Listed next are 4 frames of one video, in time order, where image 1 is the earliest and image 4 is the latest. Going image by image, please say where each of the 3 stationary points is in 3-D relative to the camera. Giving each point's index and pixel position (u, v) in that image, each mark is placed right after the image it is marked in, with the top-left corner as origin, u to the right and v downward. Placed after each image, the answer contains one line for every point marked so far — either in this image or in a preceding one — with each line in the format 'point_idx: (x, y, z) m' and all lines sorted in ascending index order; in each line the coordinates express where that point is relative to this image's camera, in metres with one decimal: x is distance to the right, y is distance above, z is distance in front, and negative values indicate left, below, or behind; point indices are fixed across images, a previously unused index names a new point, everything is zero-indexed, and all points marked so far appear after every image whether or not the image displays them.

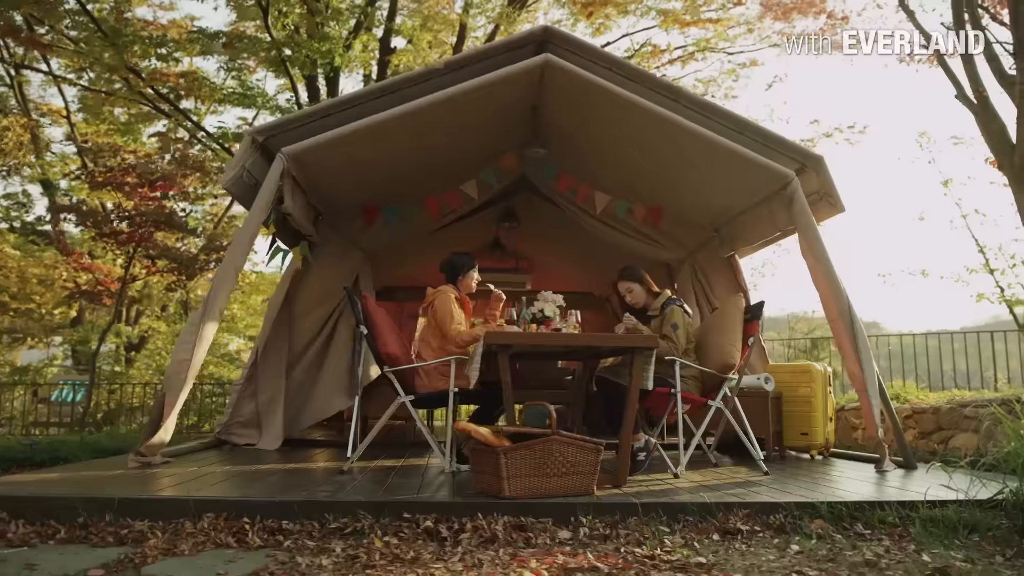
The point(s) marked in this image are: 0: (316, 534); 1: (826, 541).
0: (-0.7, -0.9, +2.8) m
1: (+1.2, -0.9, +2.9) m
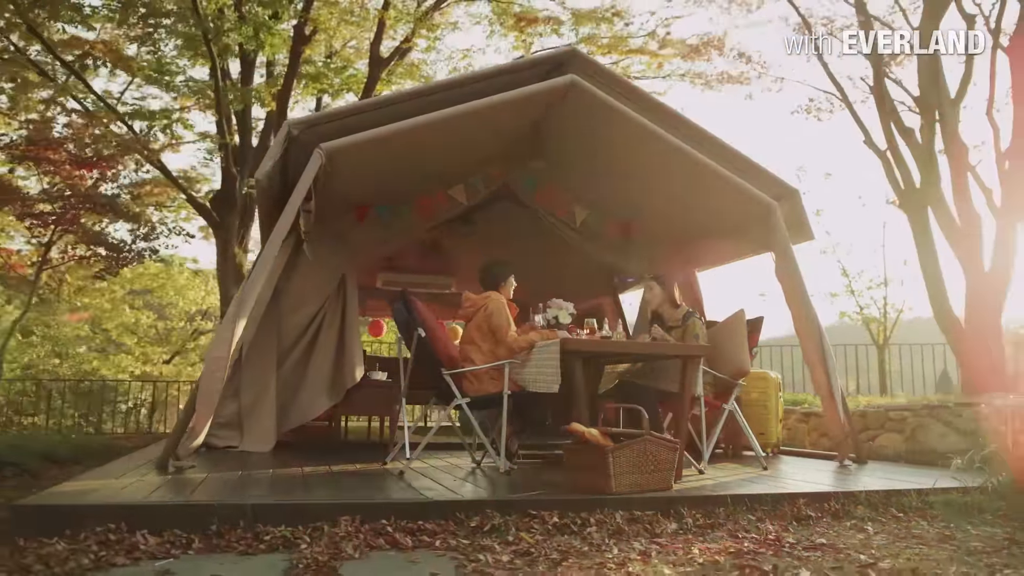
0: (-0.2, -0.9, +2.9) m
1: (+1.6, -1.0, +3.4) m
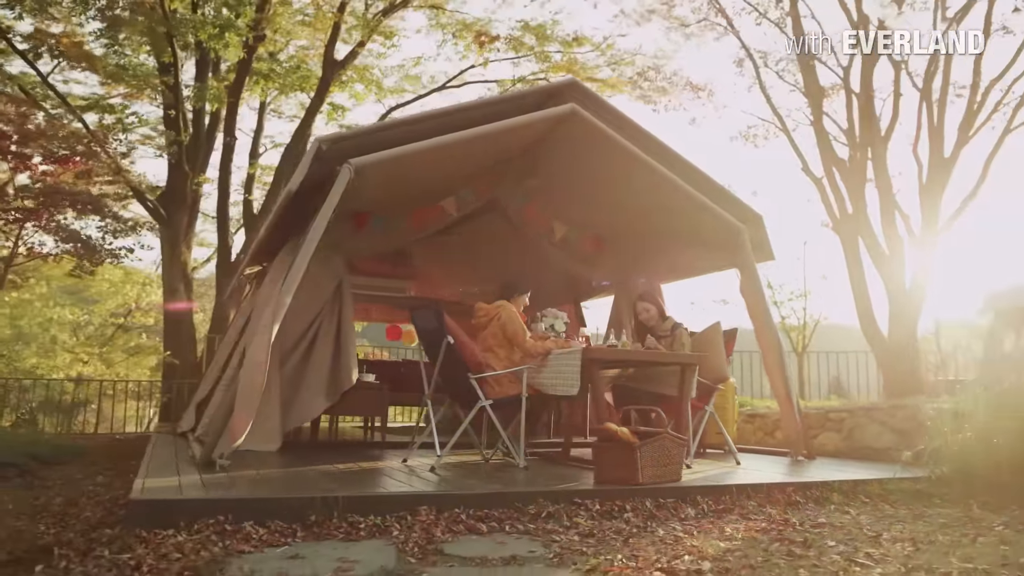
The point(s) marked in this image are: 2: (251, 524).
0: (0.0, -1.0, +3.3) m
1: (+1.8, -1.1, +4.0) m
2: (-1.0, -0.9, +2.9) m
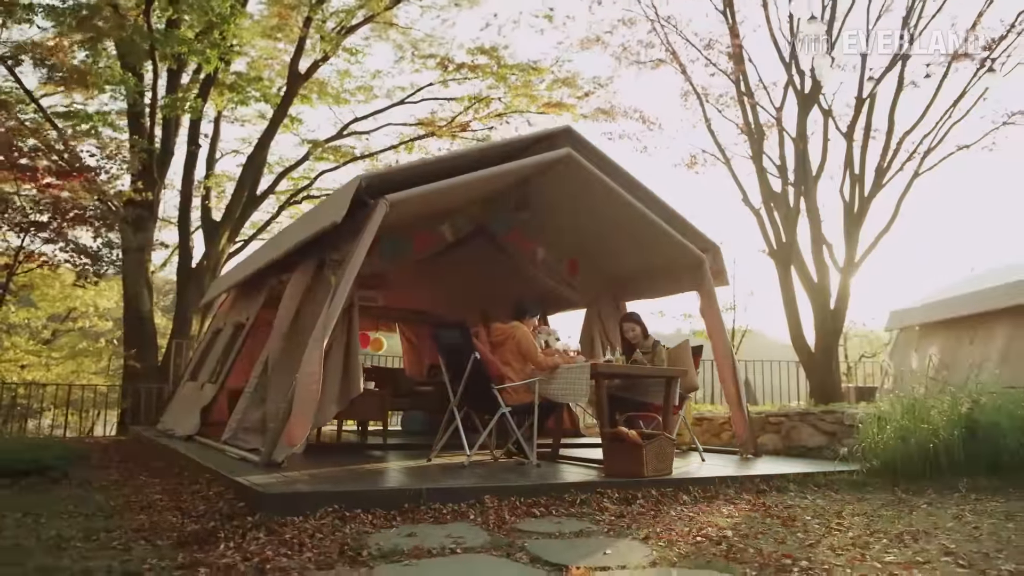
0: (+0.3, -1.1, +4.1) m
1: (+1.9, -1.3, +5.0) m
2: (-0.7, -1.0, +3.6) m
